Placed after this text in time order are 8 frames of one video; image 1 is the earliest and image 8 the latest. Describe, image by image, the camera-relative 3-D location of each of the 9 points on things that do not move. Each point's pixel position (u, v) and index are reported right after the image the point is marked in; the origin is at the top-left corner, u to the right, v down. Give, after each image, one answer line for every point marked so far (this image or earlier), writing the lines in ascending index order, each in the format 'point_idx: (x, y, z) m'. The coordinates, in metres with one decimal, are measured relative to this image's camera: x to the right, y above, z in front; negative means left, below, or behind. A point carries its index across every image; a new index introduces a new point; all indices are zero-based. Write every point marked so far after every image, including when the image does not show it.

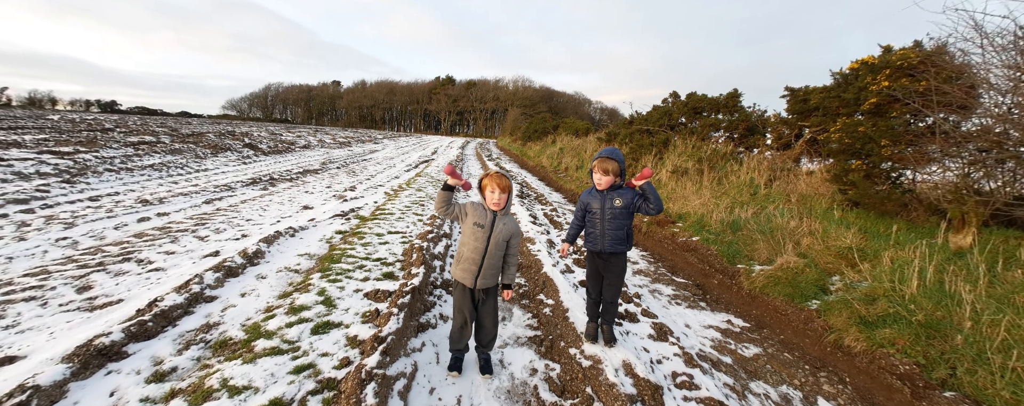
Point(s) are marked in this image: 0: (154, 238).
0: (-5.4, -0.5, +5.0) m
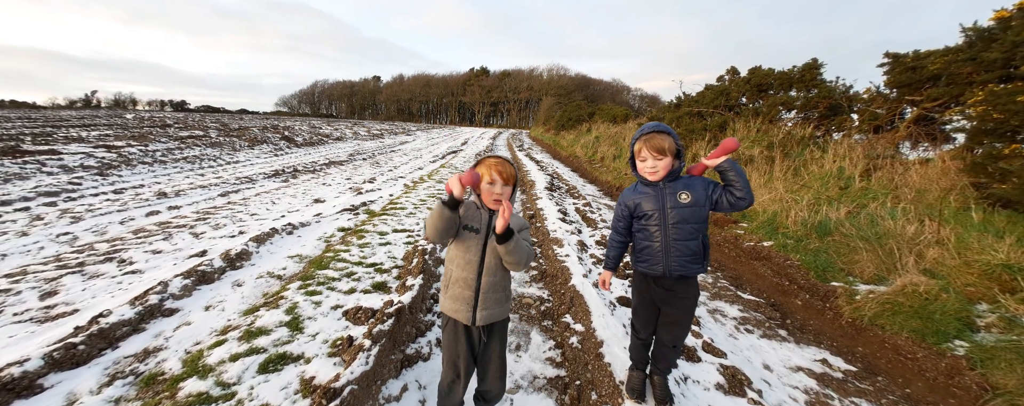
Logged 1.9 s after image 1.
0: (-5.1, -0.4, +4.6) m
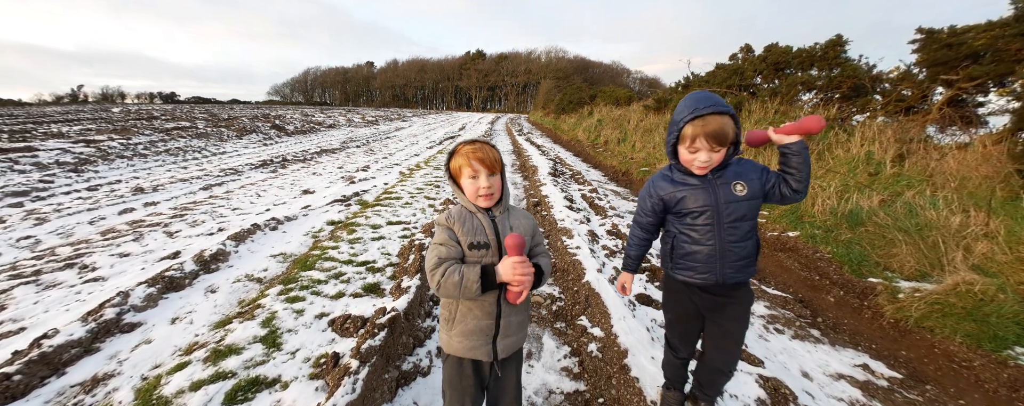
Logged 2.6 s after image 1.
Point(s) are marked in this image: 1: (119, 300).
0: (-5.0, -0.4, +4.2) m
1: (-3.2, -0.8, +2.7) m
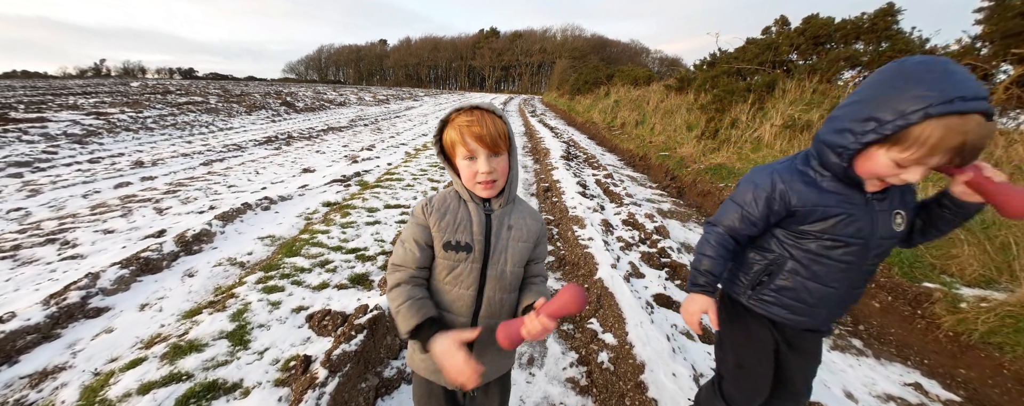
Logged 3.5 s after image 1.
0: (-4.9, -0.1, +4.0) m
1: (-3.2, -0.6, +2.5) m
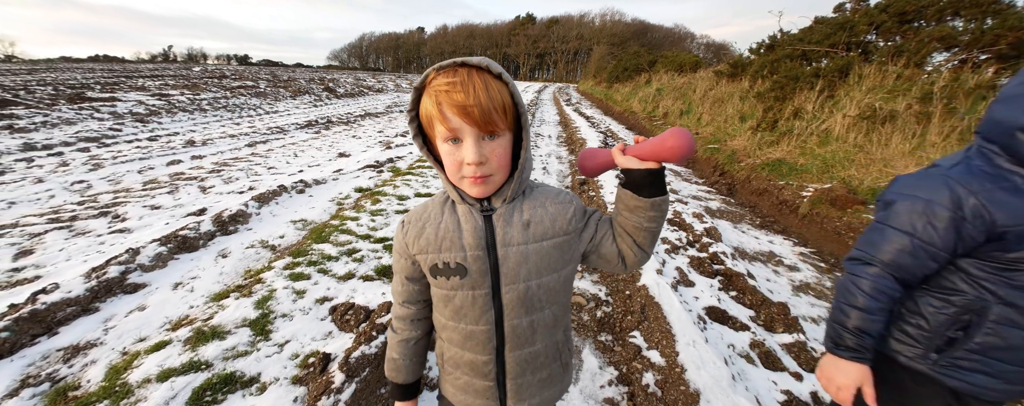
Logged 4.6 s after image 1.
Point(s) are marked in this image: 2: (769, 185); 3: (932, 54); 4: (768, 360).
0: (-4.5, +0.2, +4.2) m
1: (-3.0, -0.4, +2.6) m
2: (+3.9, +0.3, +5.0) m
3: (+6.6, +2.3, +5.1) m
4: (+1.6, -1.0, +2.1) m
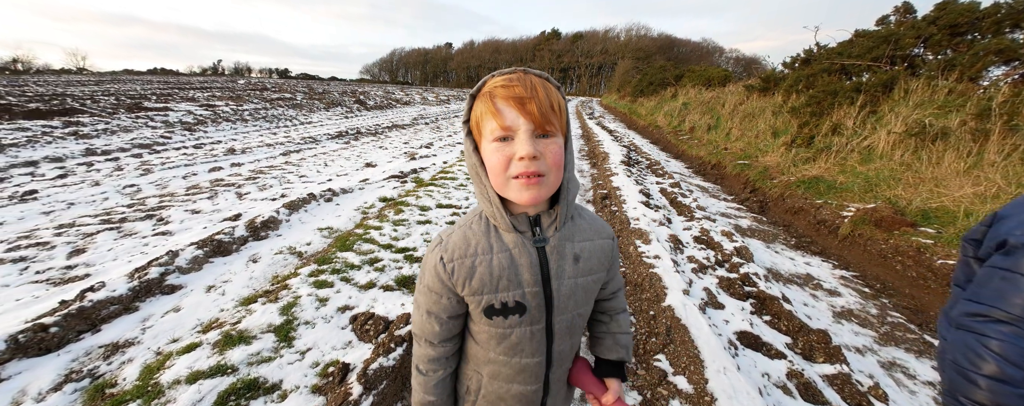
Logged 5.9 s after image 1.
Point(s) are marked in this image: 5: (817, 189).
0: (-4.2, +0.1, +4.5) m
1: (-2.8, -0.5, +2.7) m
2: (+4.2, 0.0, +4.7) m
3: (+7.0, +1.9, +4.8) m
4: (+1.7, -1.1, +1.9) m
5: (+4.5, +0.2, +4.9) m
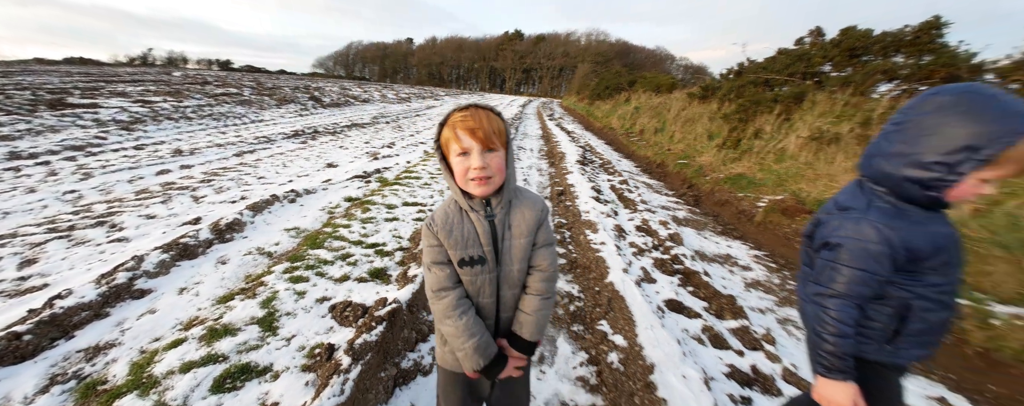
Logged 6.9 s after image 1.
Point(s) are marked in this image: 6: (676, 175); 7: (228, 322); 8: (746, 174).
0: (-4.7, +0.1, +4.3) m
1: (-3.1, -0.5, +2.7) m
2: (+3.6, +0.1, +5.5) m
3: (+6.3, +2.1, +5.8) m
4: (+1.5, -1.0, +2.5) m
5: (+3.9, +0.3, +5.7) m
6: (+3.5, +0.6, +7.0) m
7: (-1.9, -0.8, +2.2) m
8: (+4.1, +0.5, +5.8) m
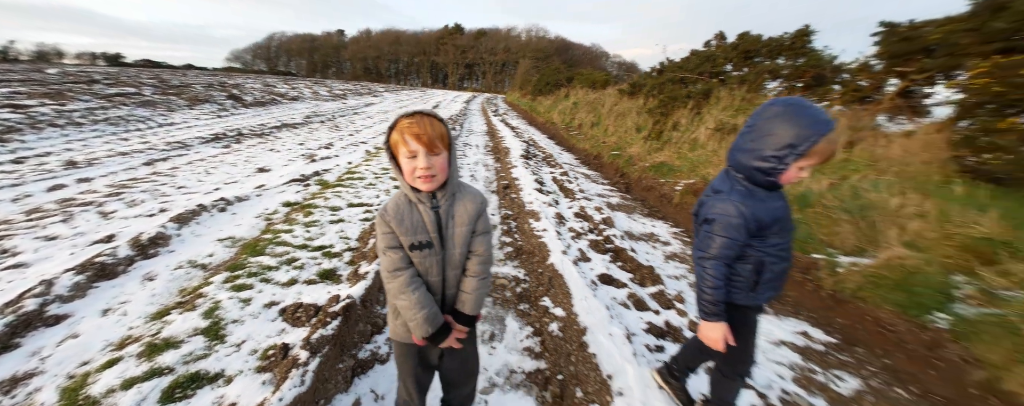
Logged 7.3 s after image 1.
0: (-5.4, -0.1, +3.8) m
1: (-3.5, -0.6, +2.5) m
2: (+2.6, +0.4, +6.2) m
3: (+5.2, +2.5, +6.9) m
4: (+1.1, -0.9, +2.9) m
5: (+2.9, +0.6, +6.4) m
6: (+2.3, +0.9, +7.7) m
7: (-2.2, -0.8, +2.1) m
8: (+3.1, +0.8, +6.6) m
